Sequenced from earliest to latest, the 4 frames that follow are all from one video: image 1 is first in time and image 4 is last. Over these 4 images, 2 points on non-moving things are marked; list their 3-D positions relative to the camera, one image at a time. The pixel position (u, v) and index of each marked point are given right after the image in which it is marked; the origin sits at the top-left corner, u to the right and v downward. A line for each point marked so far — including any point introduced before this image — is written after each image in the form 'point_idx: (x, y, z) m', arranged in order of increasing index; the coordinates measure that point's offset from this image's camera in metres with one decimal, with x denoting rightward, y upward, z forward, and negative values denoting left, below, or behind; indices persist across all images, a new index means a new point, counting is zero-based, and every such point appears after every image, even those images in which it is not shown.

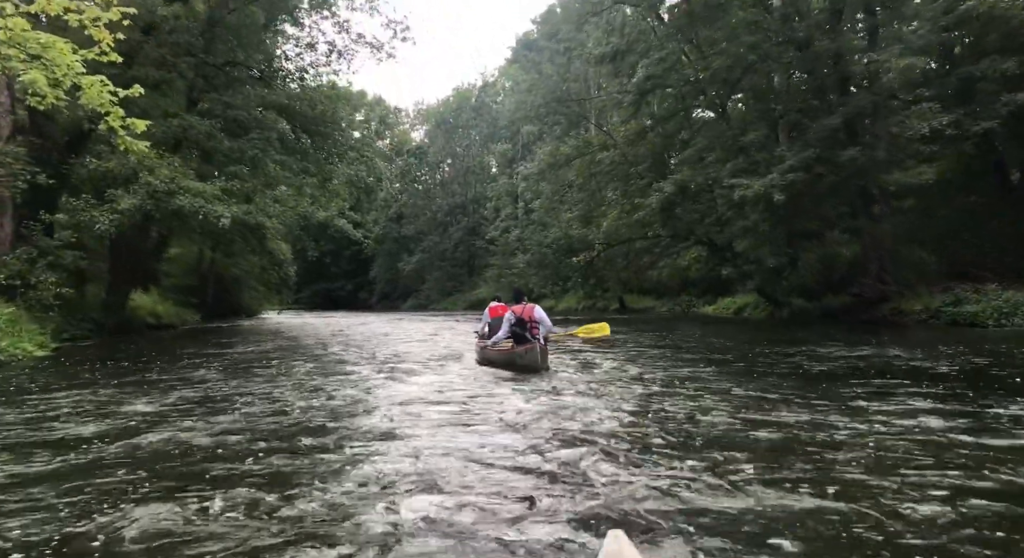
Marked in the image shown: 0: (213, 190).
0: (-6.8, +2.0, +17.7) m
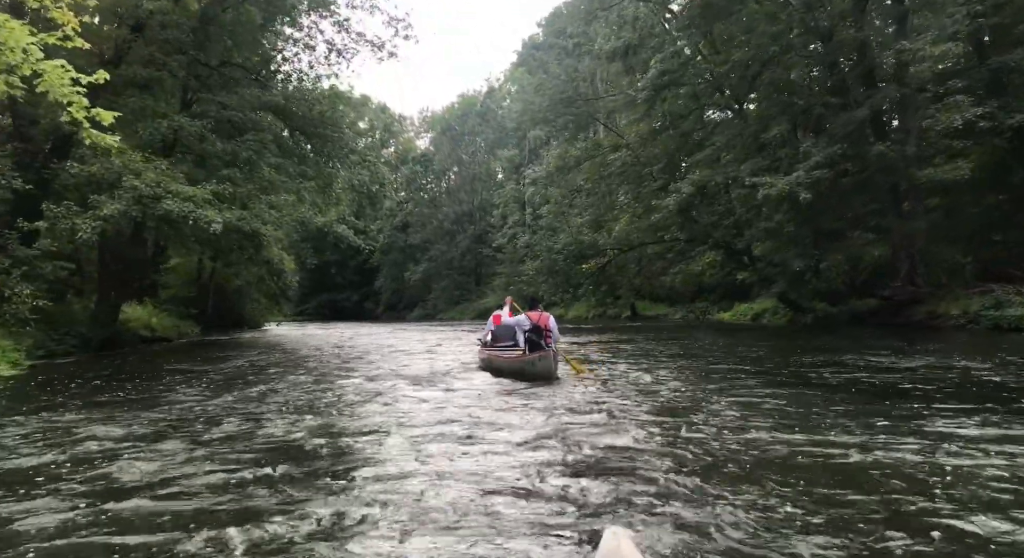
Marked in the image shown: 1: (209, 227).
0: (-6.6, +1.8, +16.7) m
1: (-6.4, +1.1, +16.4) m
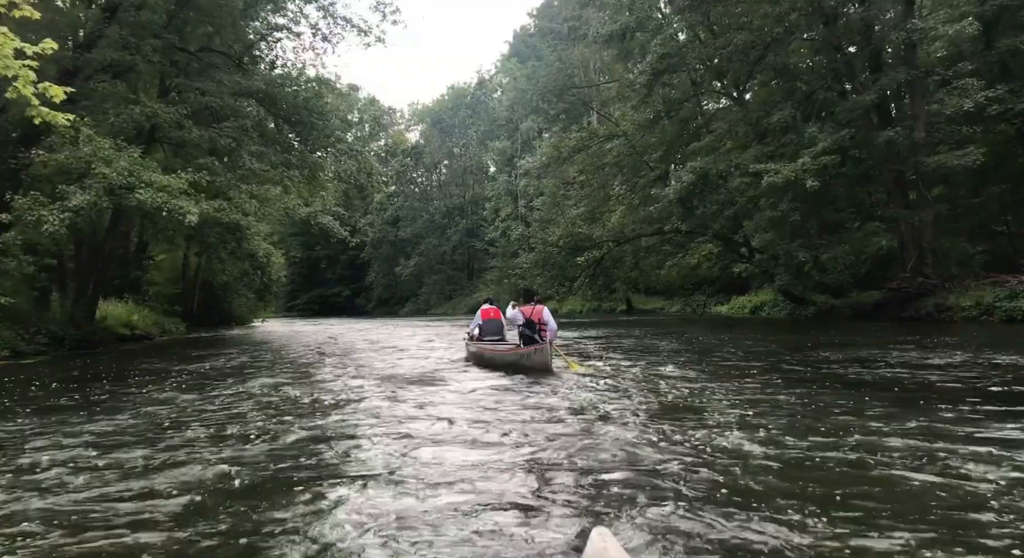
0: (-6.7, +1.9, +15.8) m
1: (-6.5, +1.2, +15.5) m
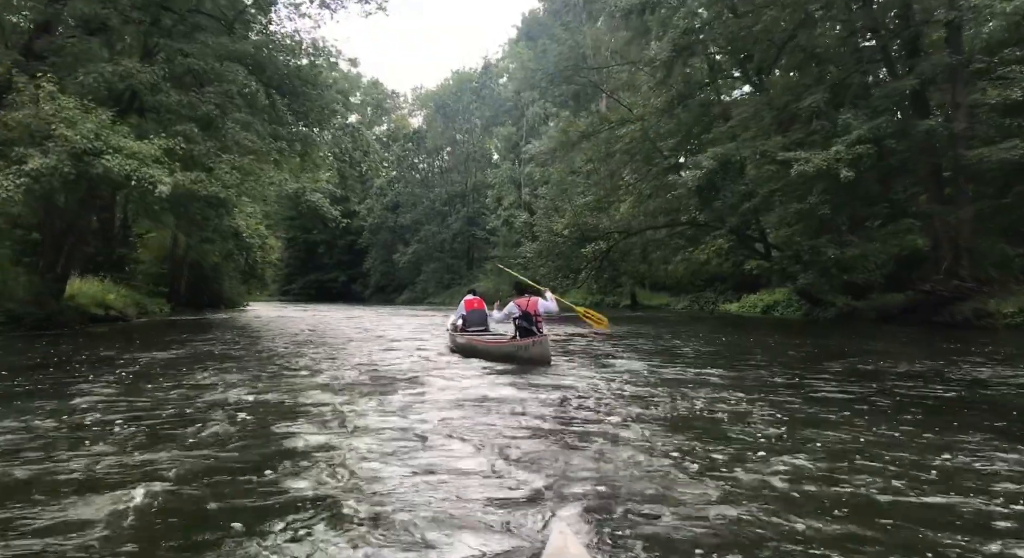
0: (-6.5, +2.4, +14.3) m
1: (-6.3, +1.6, +14.0) m
